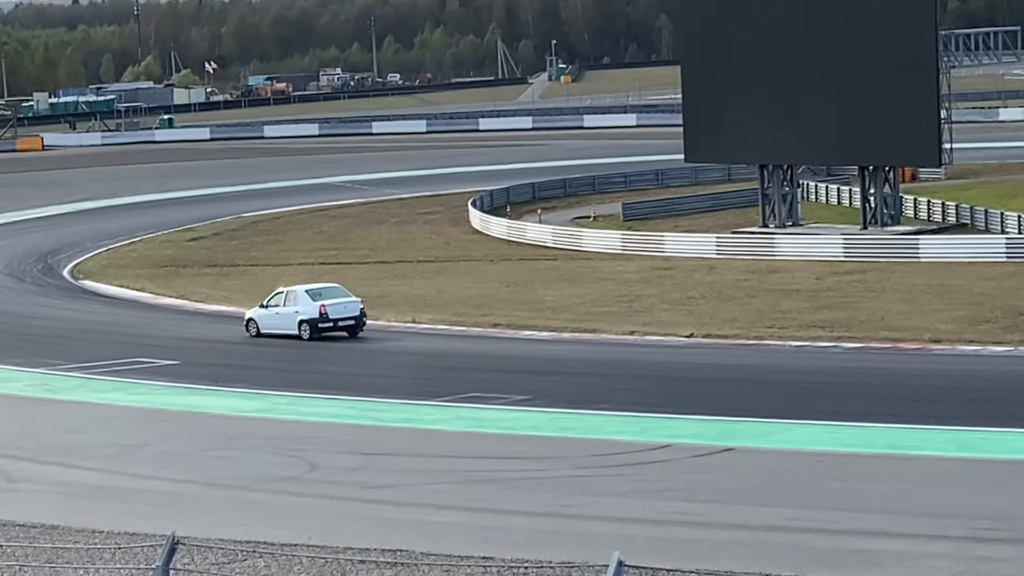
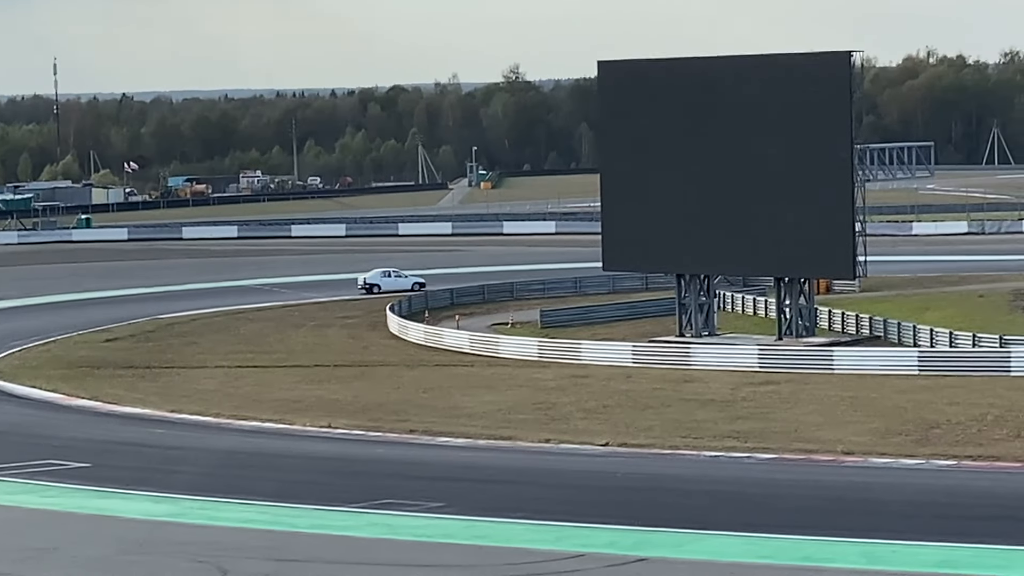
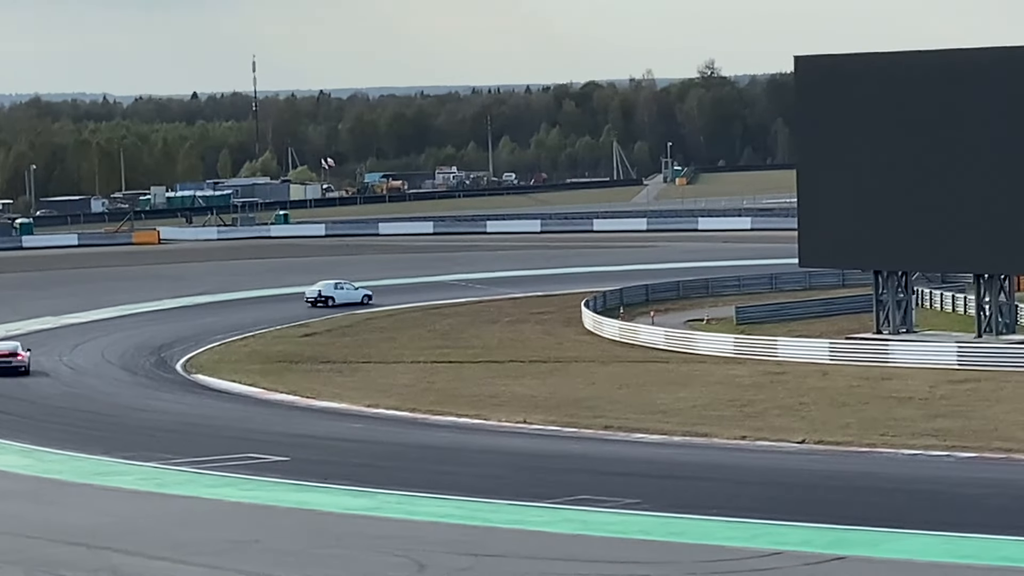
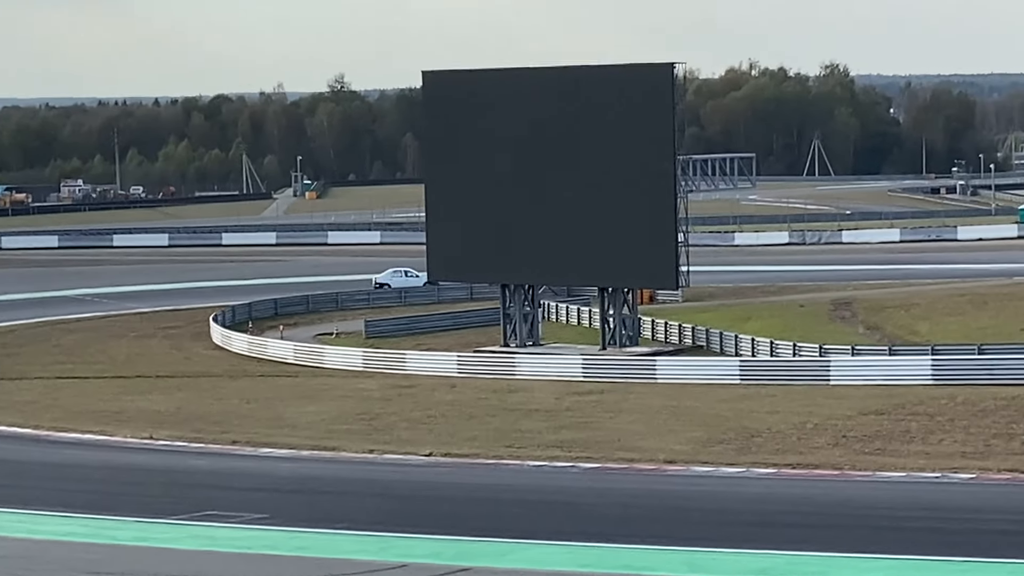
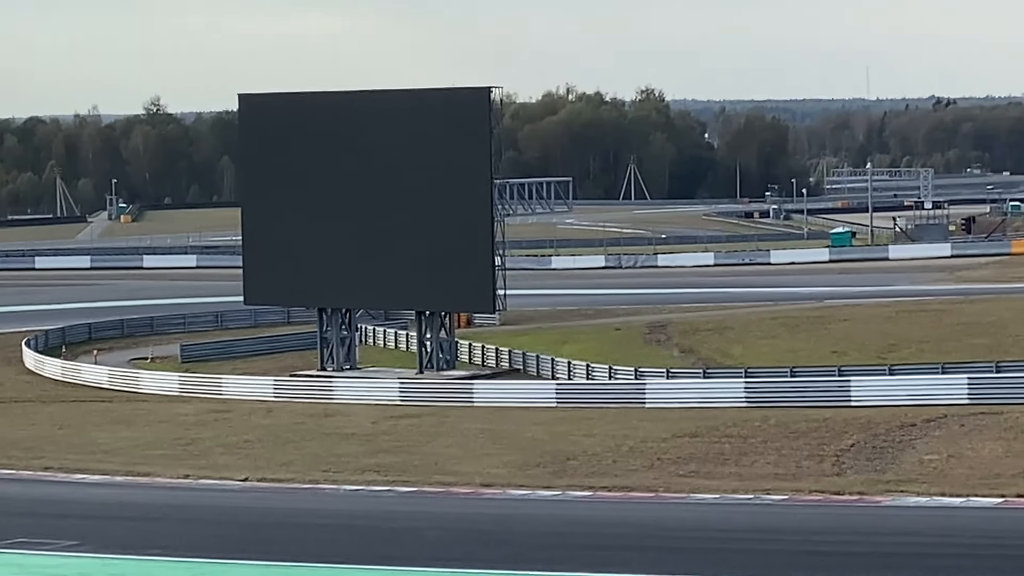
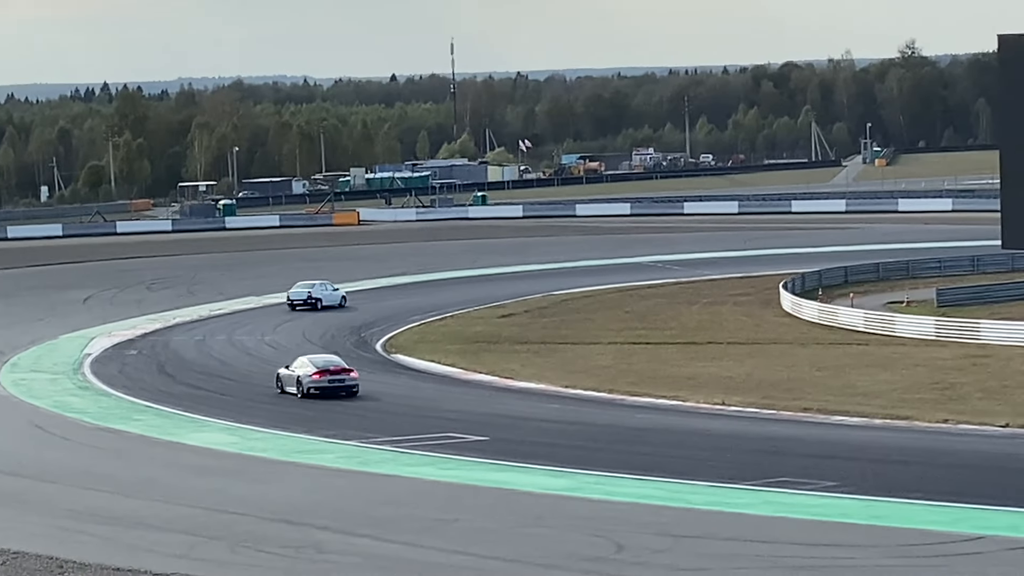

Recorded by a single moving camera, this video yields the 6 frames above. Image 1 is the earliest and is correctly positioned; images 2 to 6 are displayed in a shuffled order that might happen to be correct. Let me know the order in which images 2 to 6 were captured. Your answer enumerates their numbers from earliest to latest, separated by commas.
6, 3, 2, 4, 5
